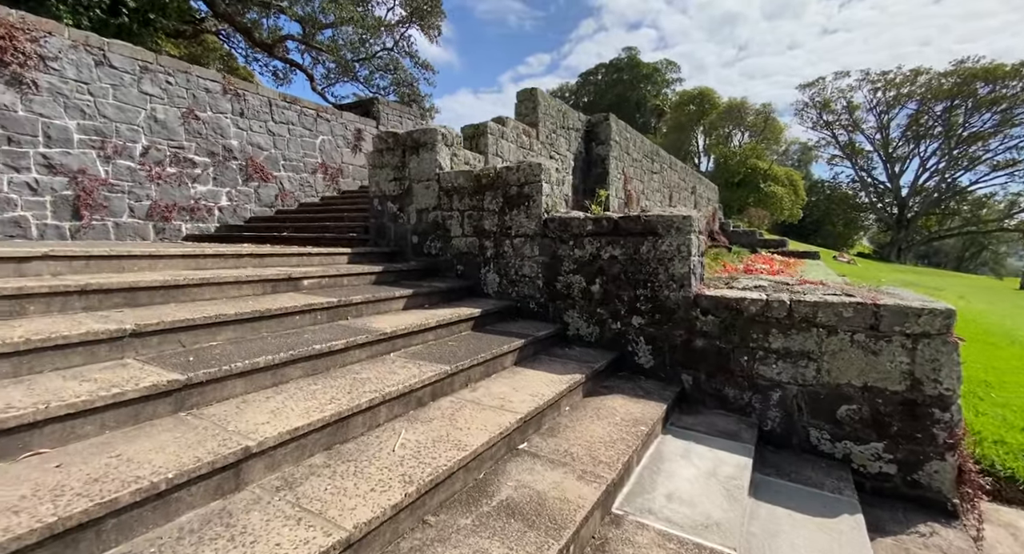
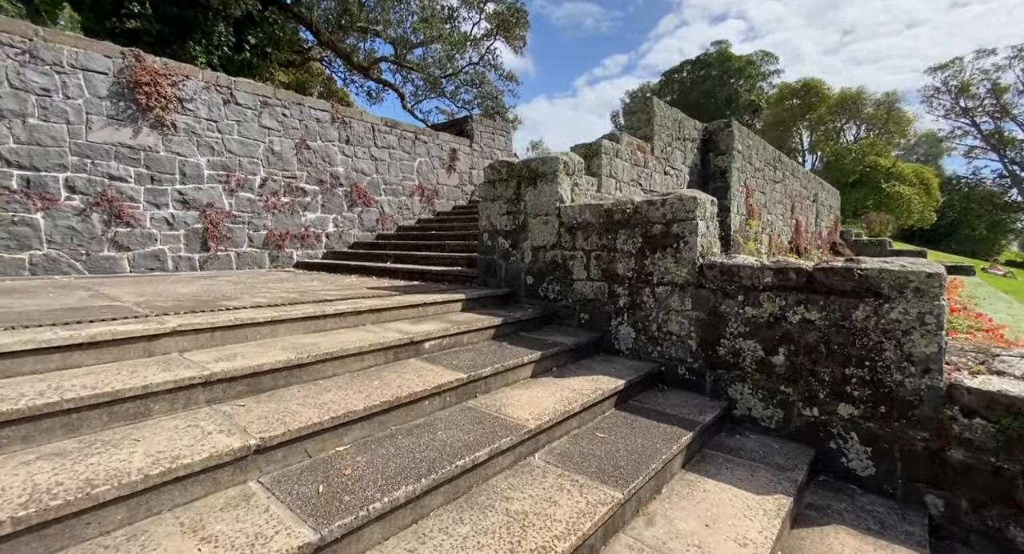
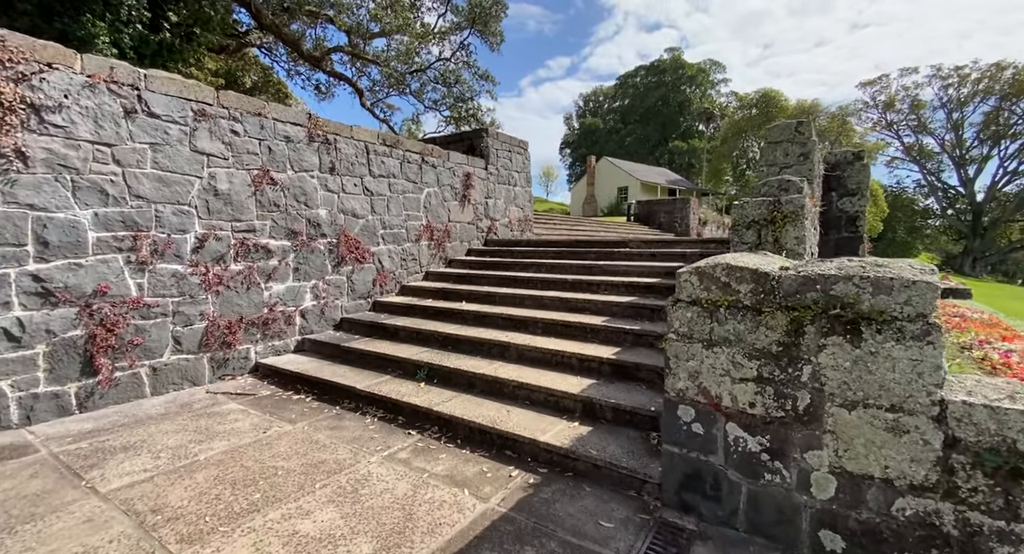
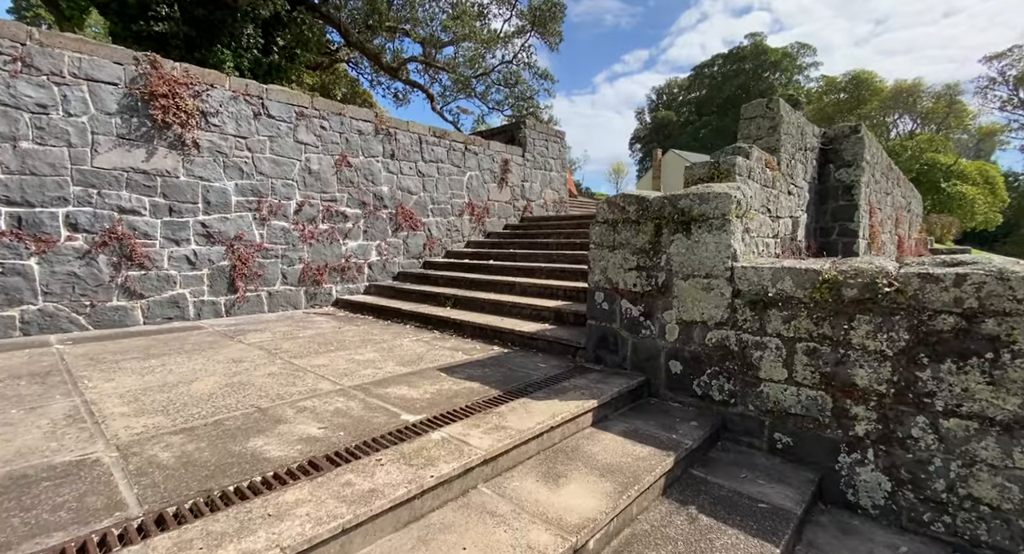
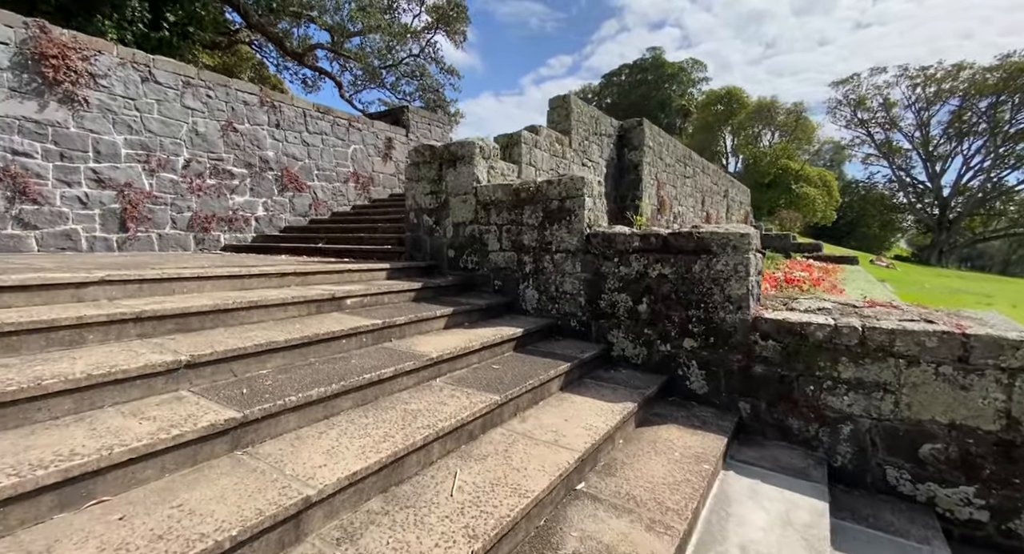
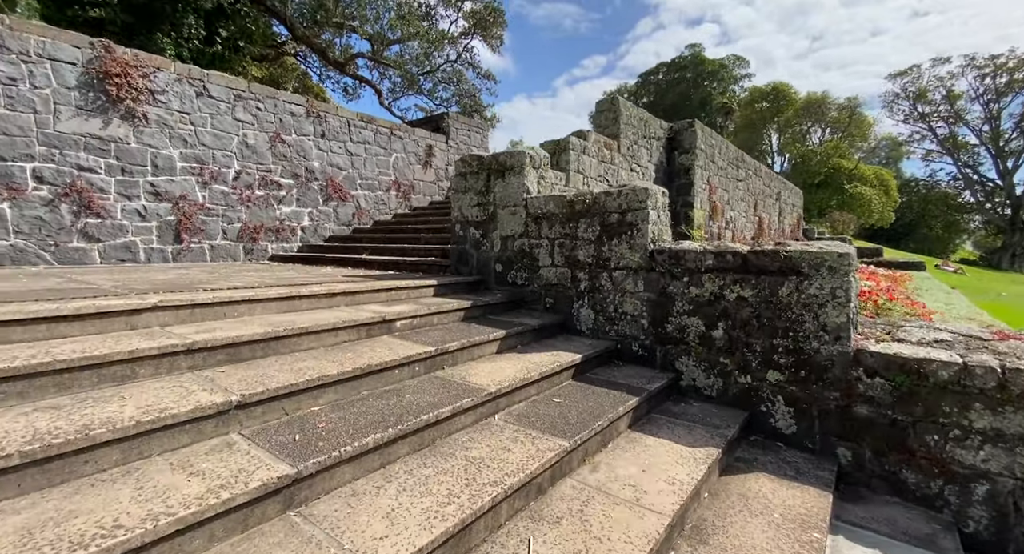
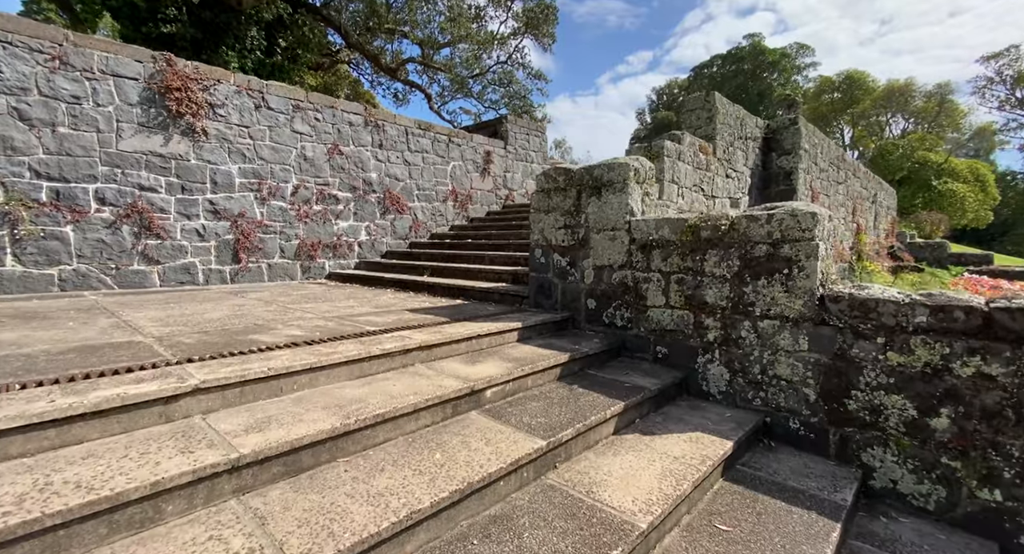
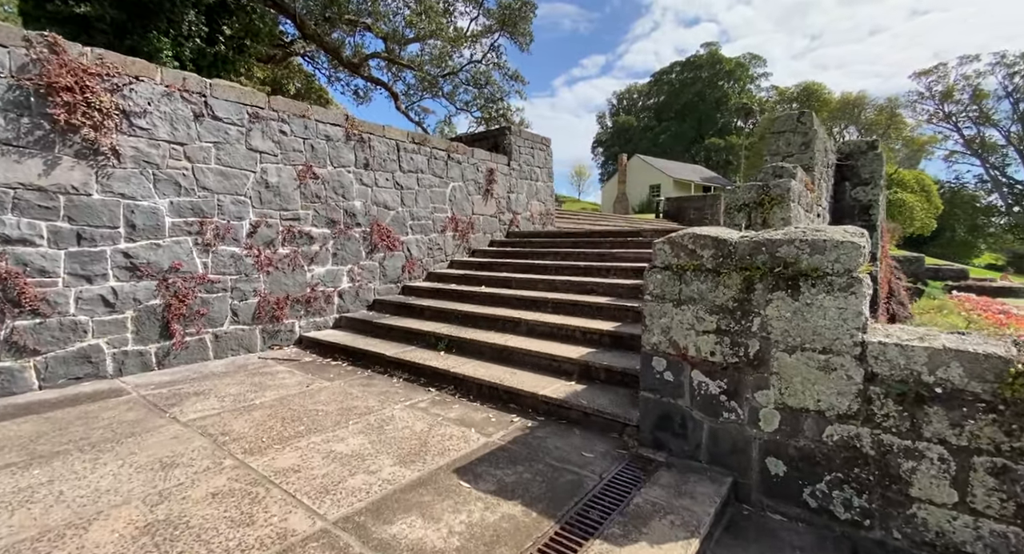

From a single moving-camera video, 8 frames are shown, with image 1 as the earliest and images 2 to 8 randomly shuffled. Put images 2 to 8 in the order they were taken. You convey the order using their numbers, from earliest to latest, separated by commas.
5, 6, 2, 7, 4, 8, 3
